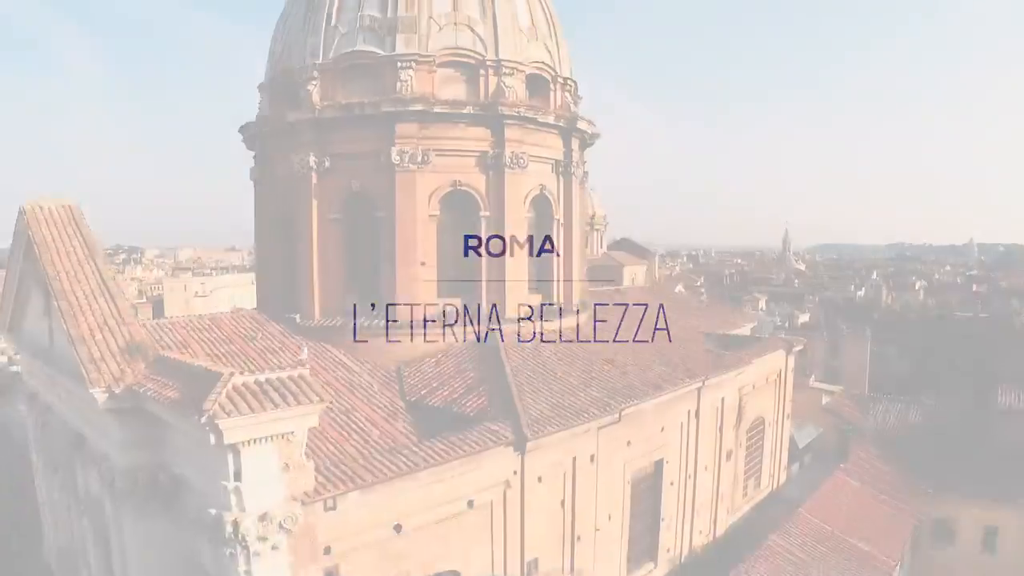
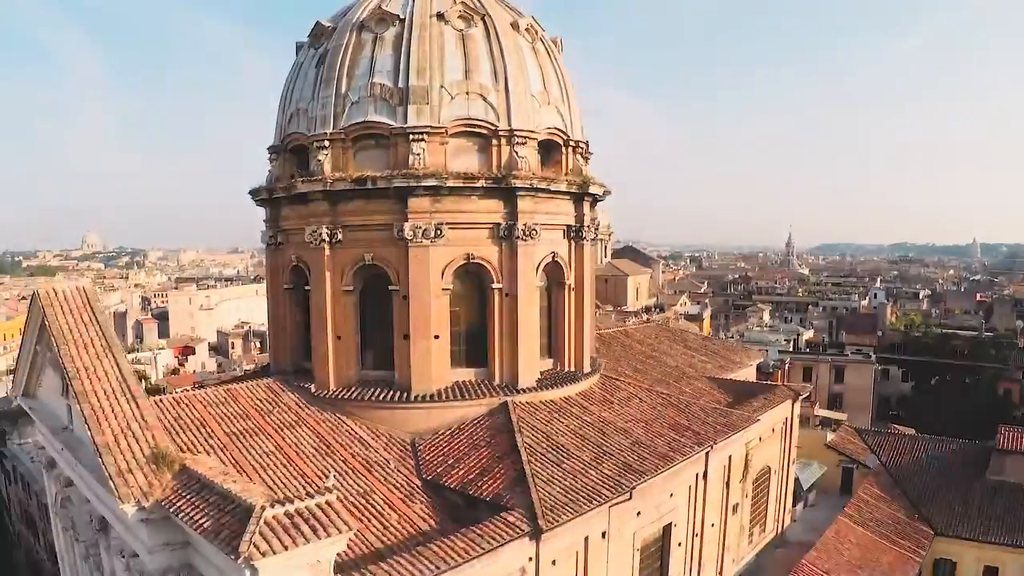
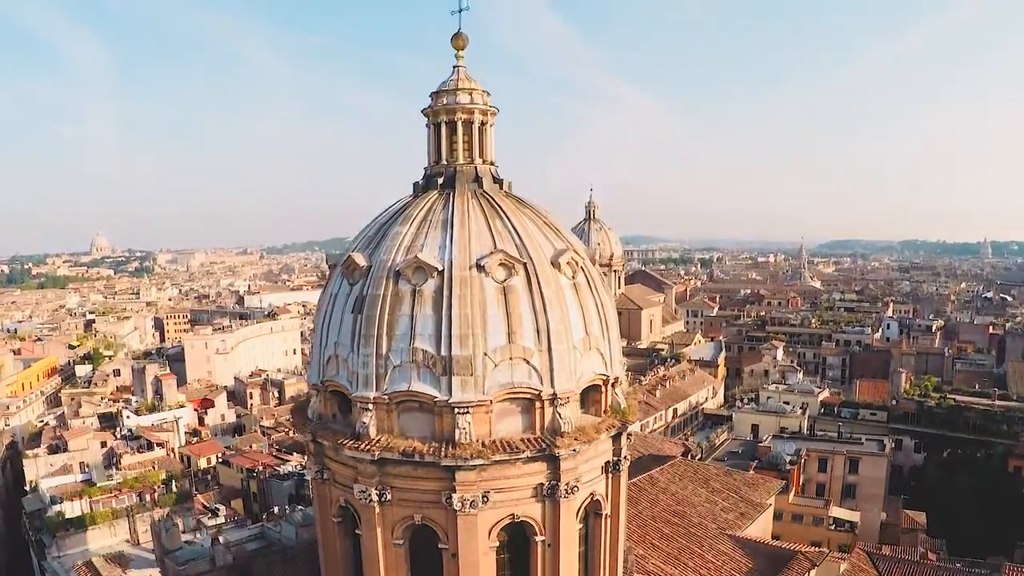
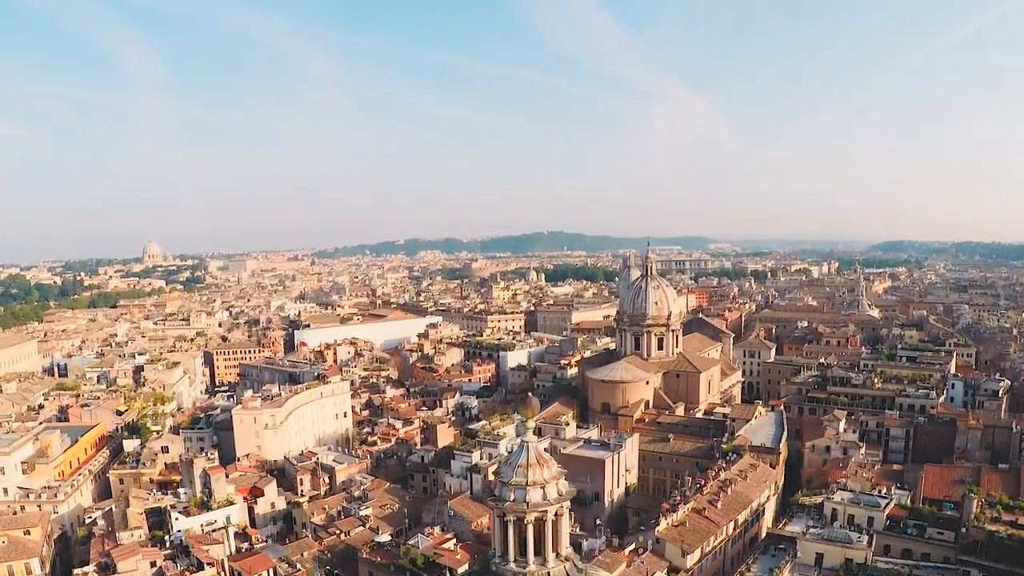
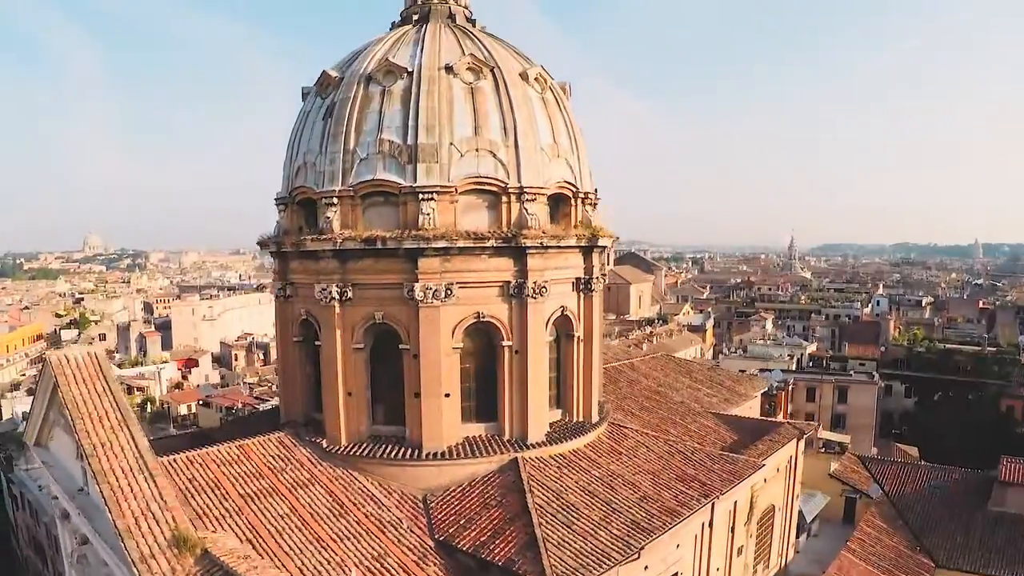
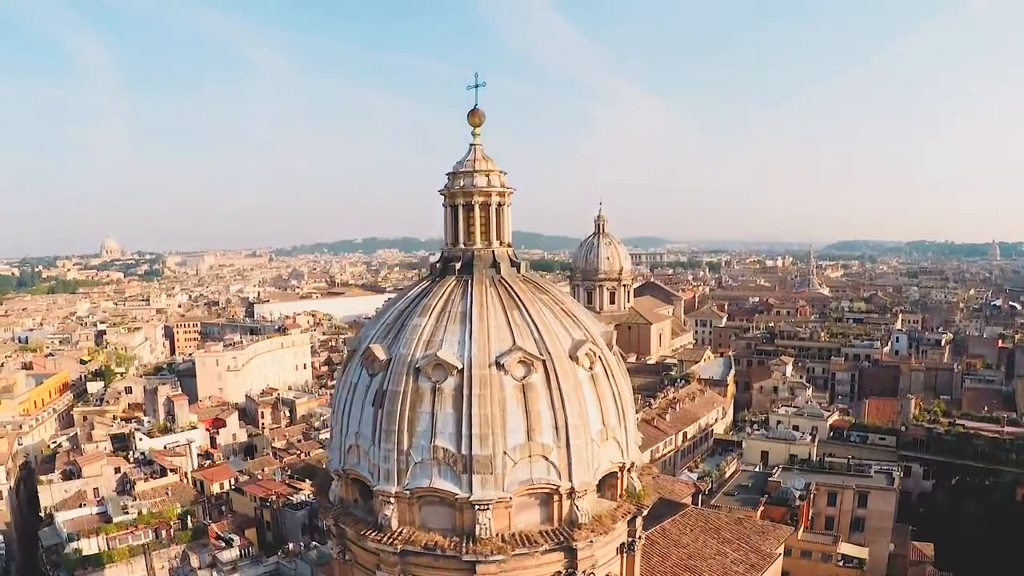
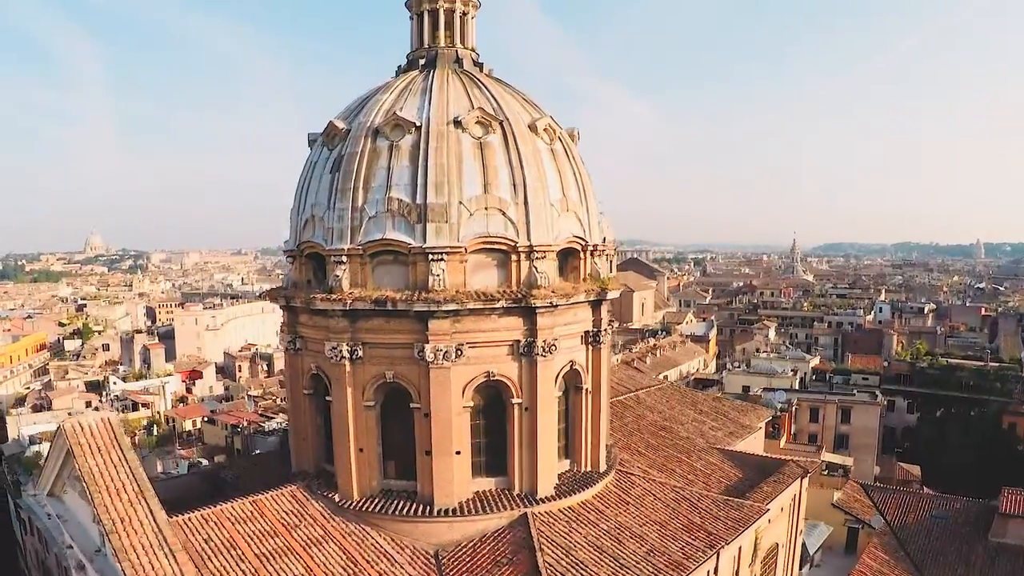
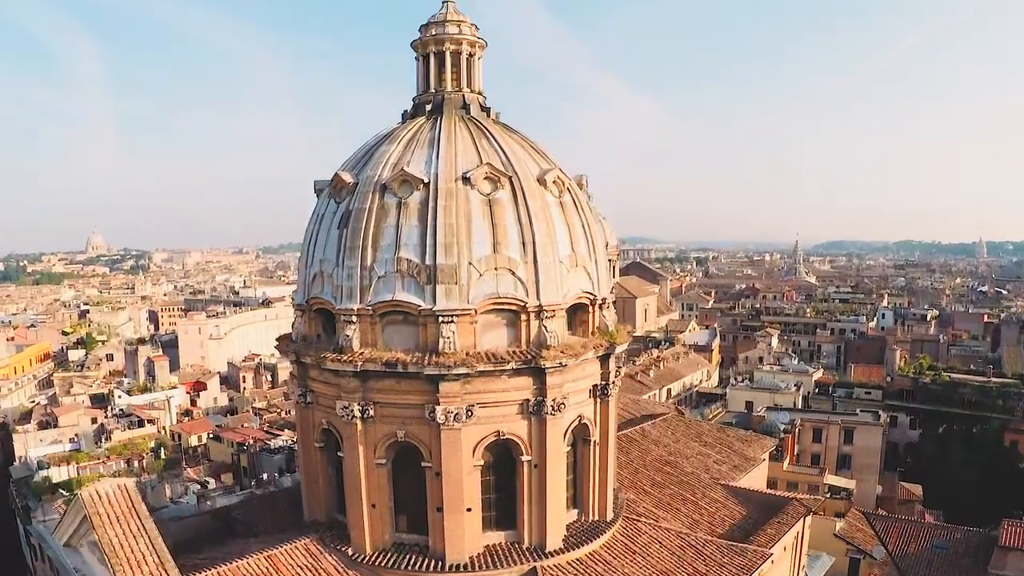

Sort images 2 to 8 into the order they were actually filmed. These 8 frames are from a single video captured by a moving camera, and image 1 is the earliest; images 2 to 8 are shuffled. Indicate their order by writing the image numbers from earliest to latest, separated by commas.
2, 5, 7, 8, 3, 6, 4
